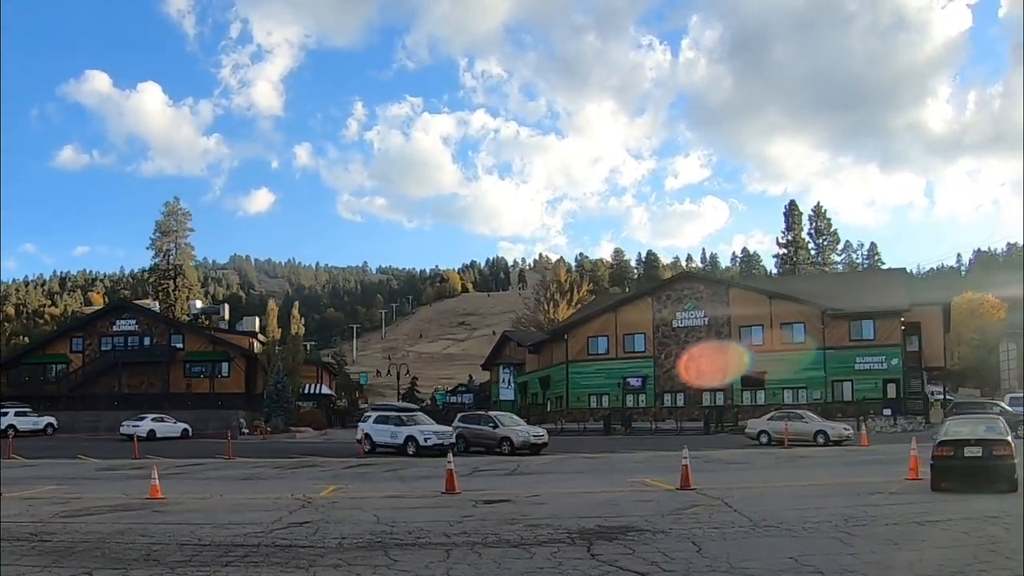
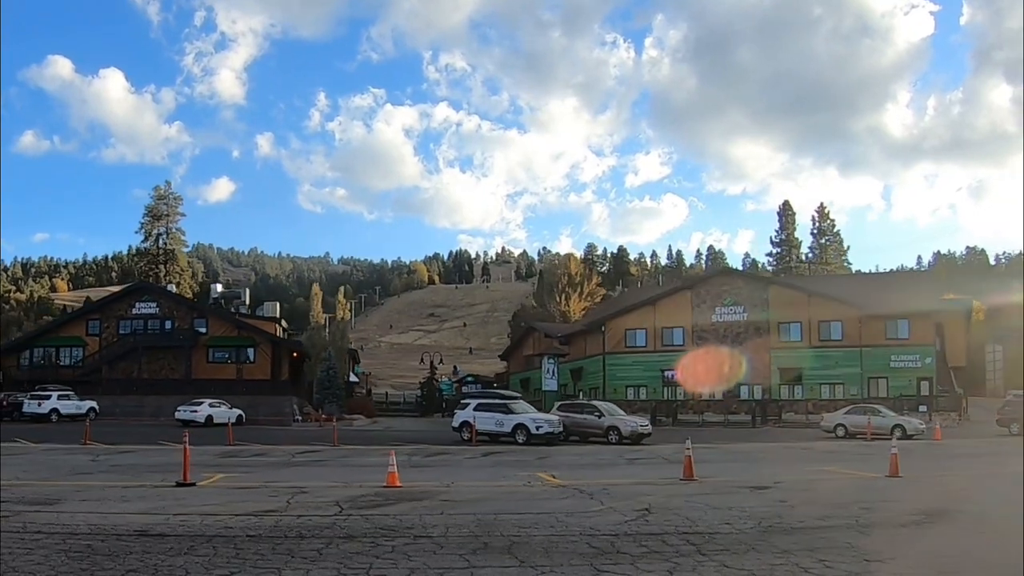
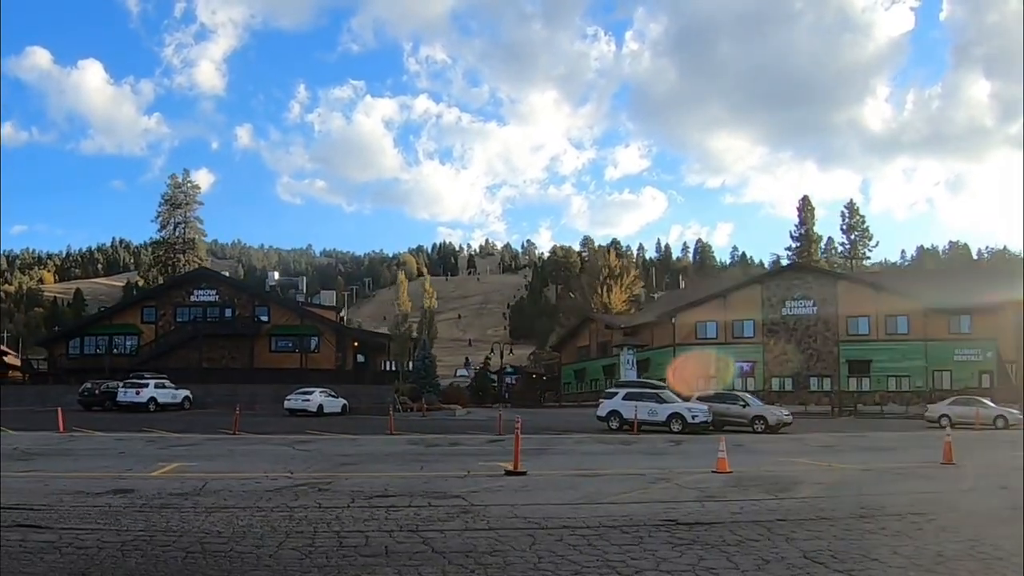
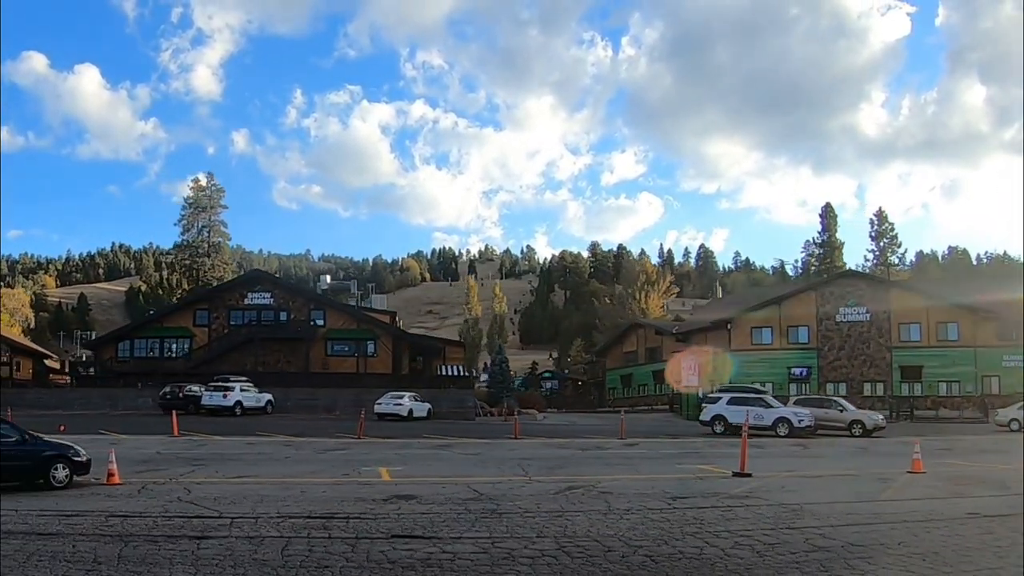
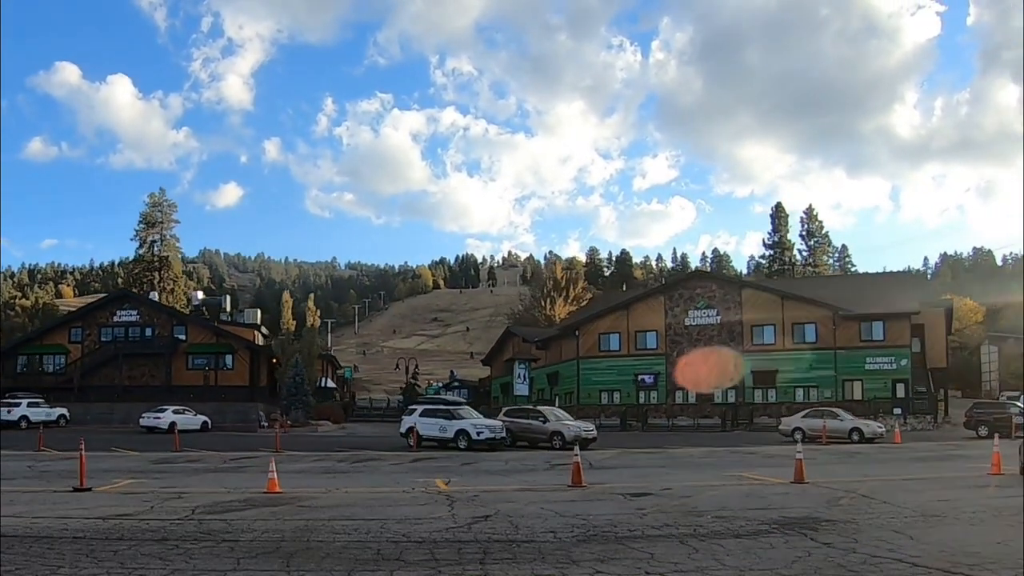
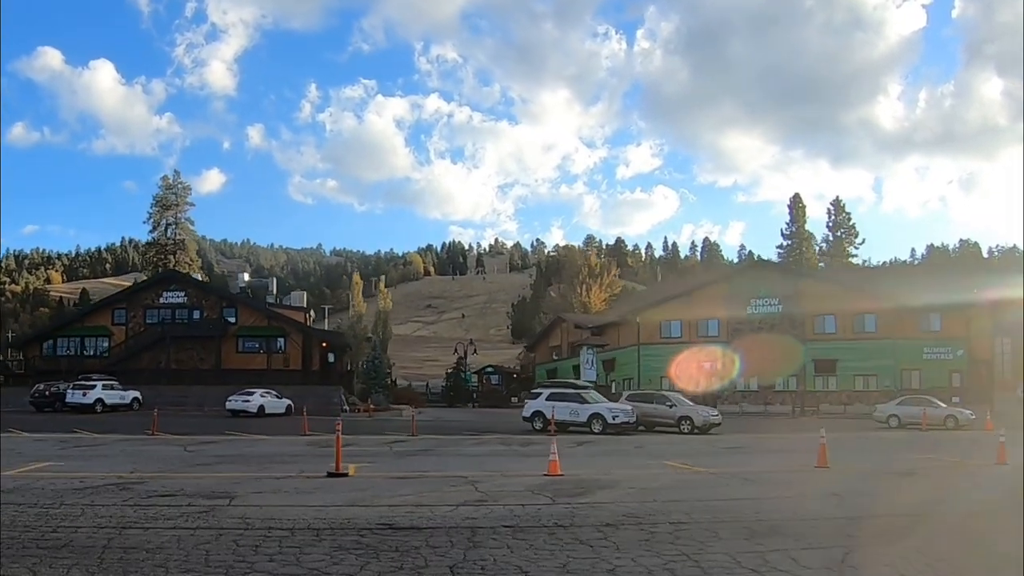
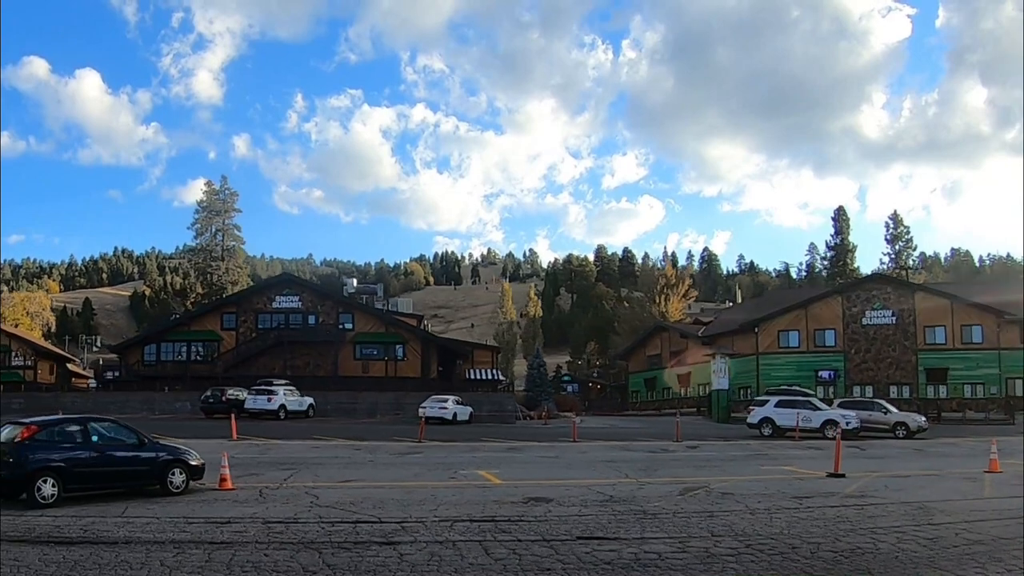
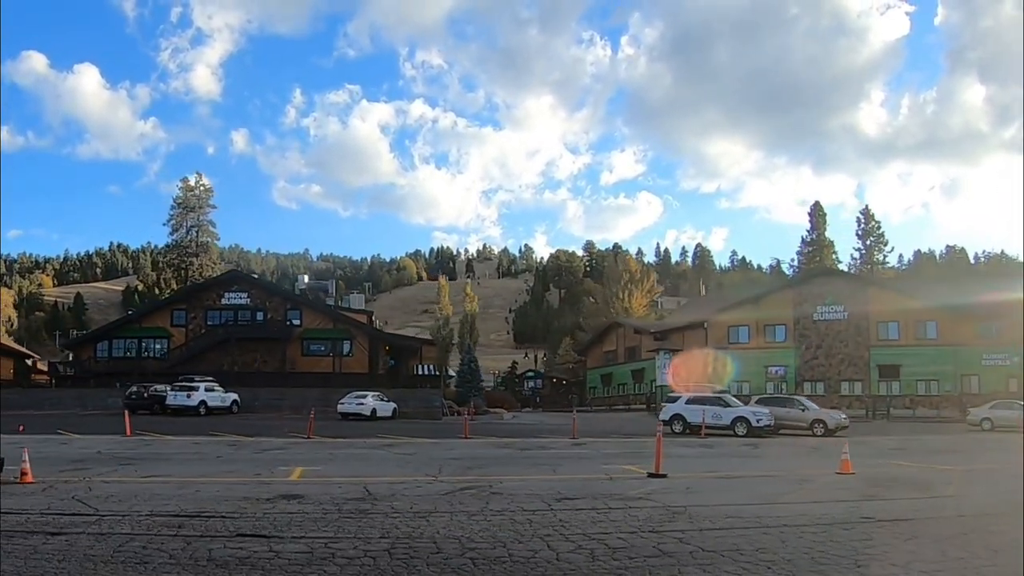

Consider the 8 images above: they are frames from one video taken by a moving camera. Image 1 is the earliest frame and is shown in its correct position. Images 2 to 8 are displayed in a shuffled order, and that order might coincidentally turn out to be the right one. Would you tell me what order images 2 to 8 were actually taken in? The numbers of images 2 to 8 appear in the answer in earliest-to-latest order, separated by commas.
5, 2, 6, 3, 8, 4, 7
